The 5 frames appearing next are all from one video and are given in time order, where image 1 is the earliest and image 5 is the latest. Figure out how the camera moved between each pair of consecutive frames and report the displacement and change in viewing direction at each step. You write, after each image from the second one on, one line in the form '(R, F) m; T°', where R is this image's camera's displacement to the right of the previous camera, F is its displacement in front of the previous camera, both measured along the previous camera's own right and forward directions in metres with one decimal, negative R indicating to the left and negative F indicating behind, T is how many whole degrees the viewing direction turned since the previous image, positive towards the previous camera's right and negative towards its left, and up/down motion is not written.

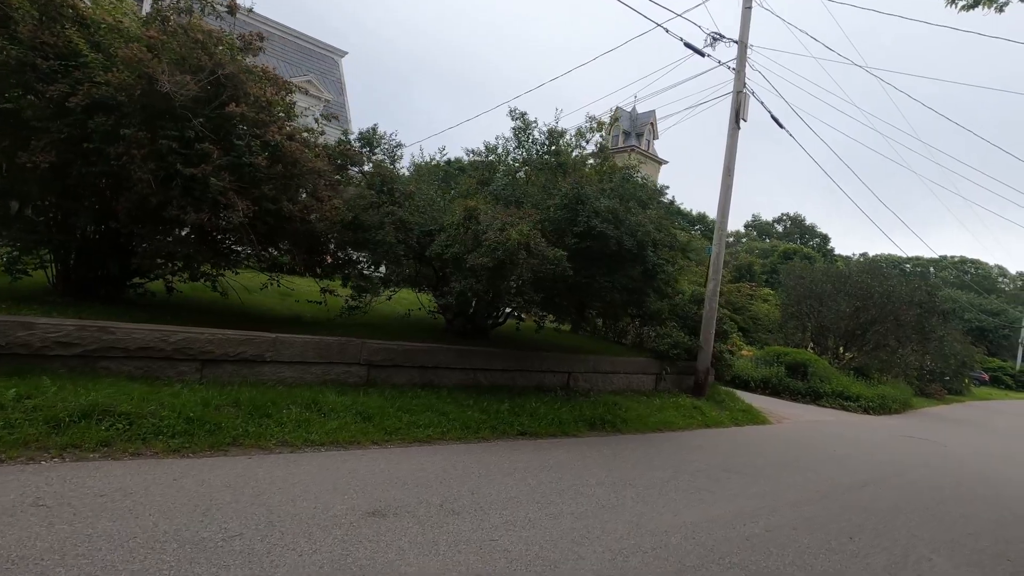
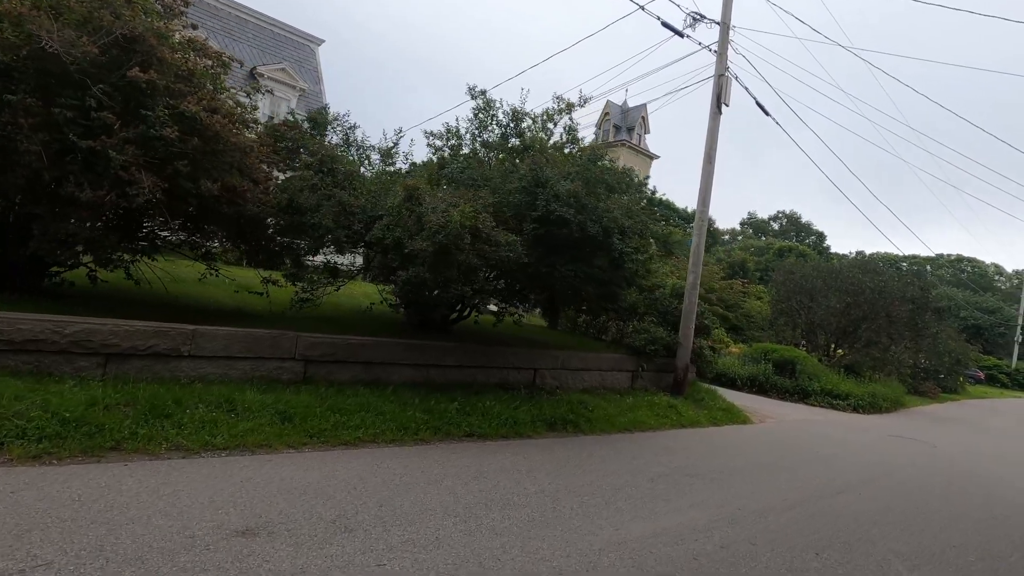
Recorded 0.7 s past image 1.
(+0.7, +0.7) m; 0°
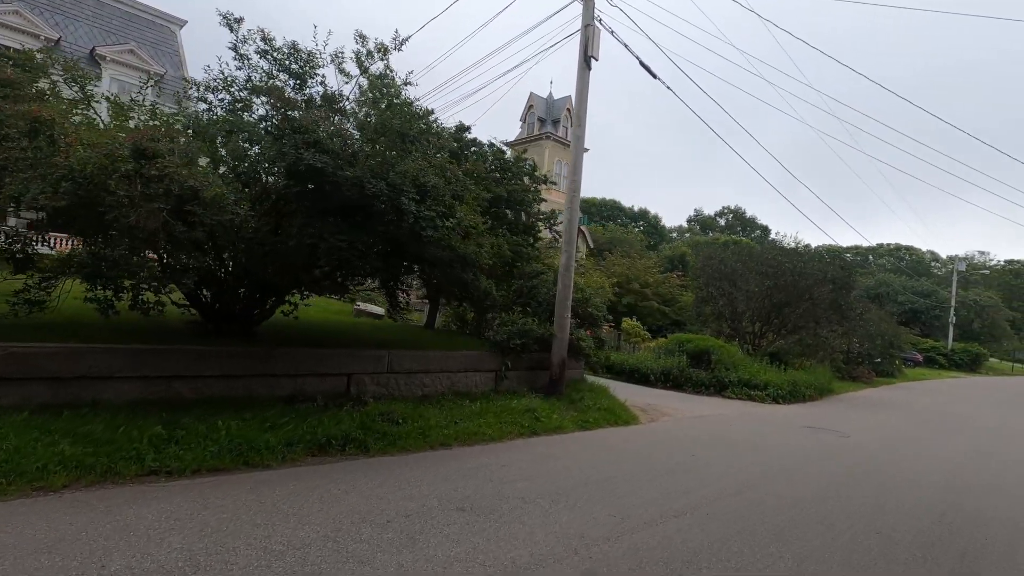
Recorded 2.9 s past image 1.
(+2.5, +1.9) m; +4°
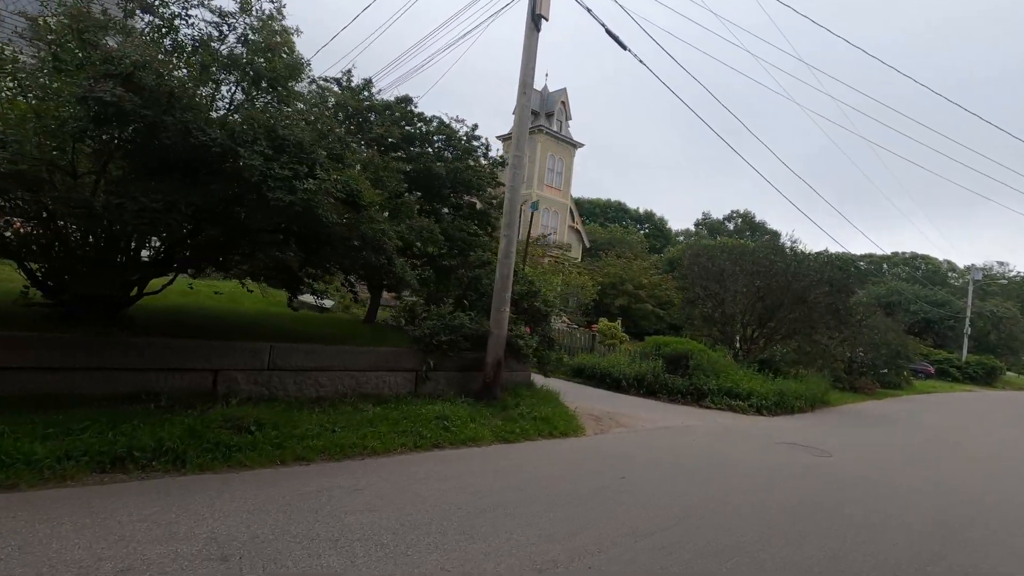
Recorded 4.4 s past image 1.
(+1.5, +1.4) m; -1°
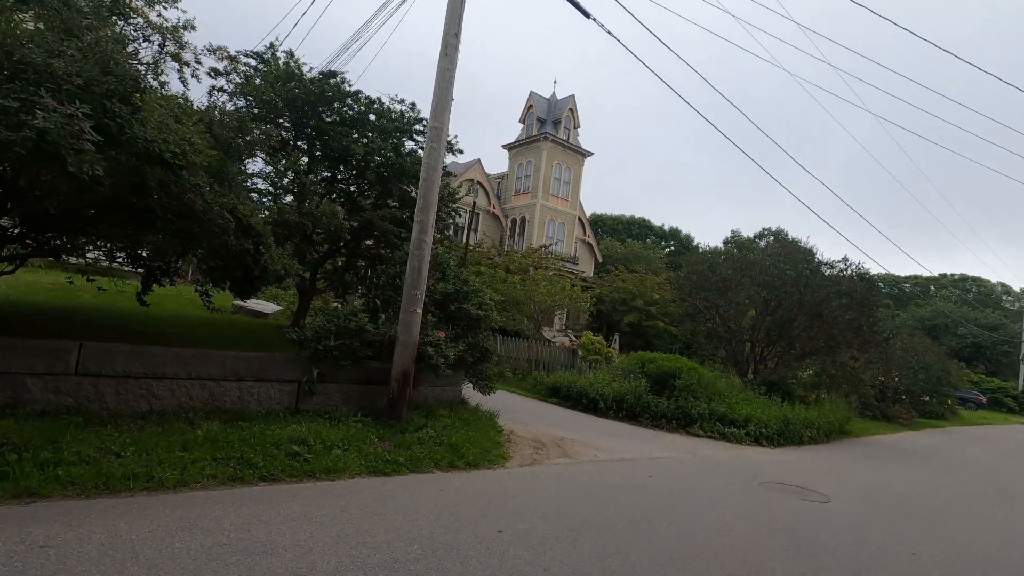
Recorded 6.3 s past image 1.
(+1.8, +1.8) m; -3°
